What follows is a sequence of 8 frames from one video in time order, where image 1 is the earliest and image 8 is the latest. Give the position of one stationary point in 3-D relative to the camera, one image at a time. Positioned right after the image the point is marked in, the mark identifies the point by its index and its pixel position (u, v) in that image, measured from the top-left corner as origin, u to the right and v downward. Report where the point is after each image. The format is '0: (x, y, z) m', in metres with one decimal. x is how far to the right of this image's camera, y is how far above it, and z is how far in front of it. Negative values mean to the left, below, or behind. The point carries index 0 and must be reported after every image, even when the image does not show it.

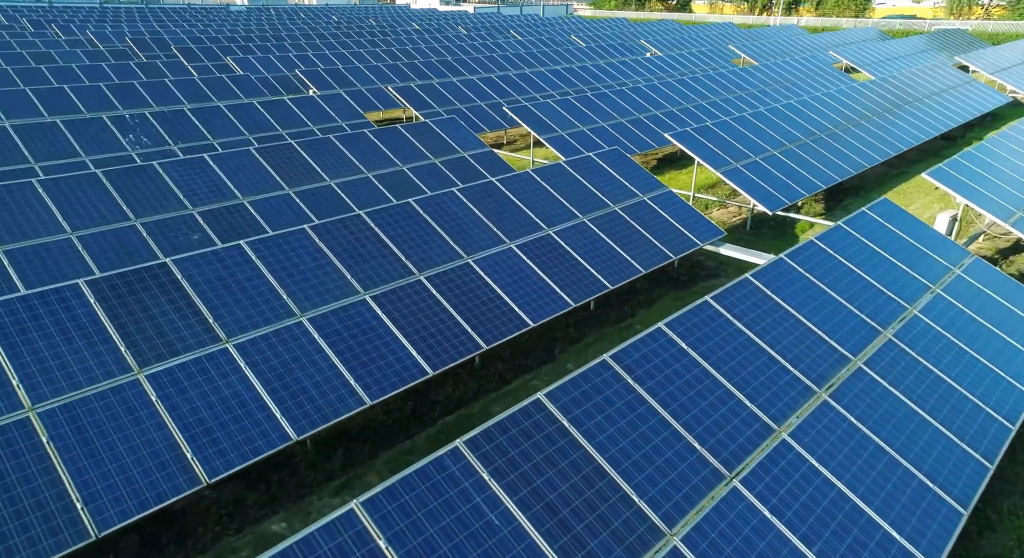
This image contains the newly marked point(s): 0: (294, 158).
0: (-6.1, +3.4, +17.9) m
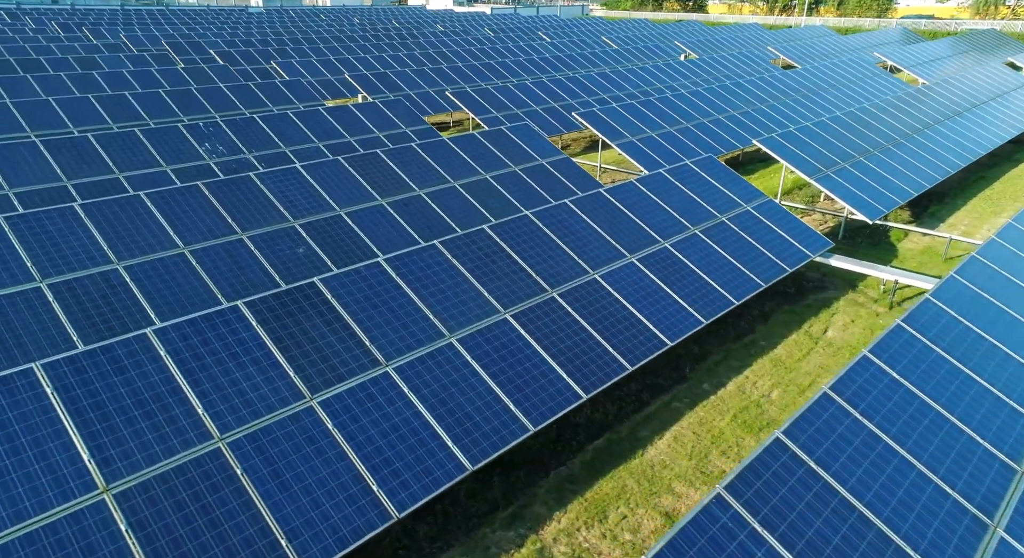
0: (-3.6, +3.1, +17.7) m
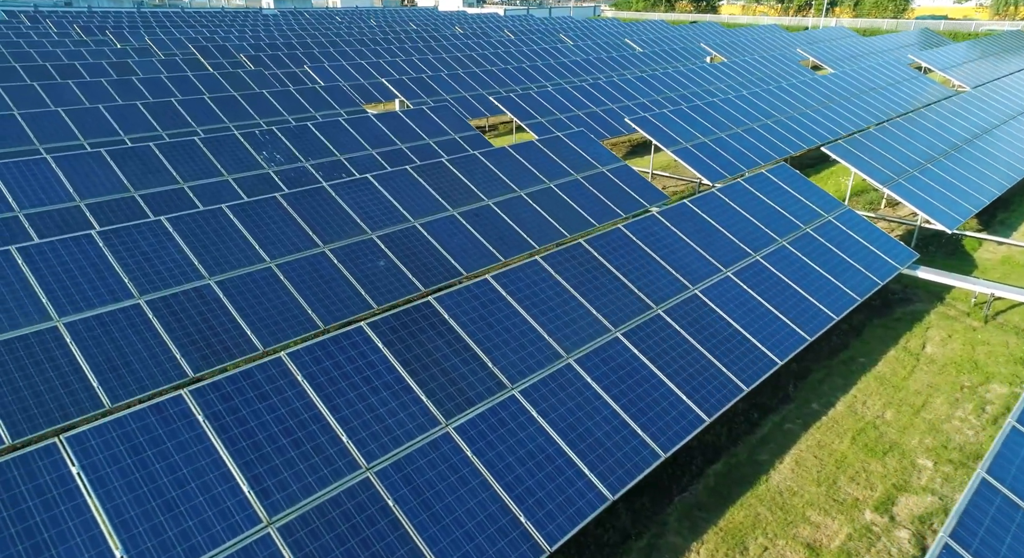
0: (-1.8, +2.9, +17.5) m
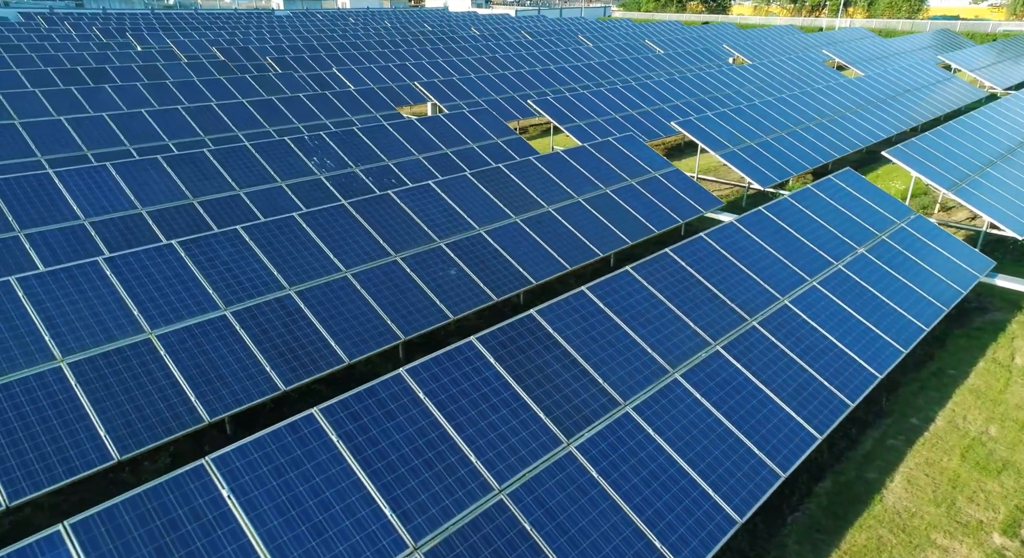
0: (-0.2, +2.7, +17.3) m
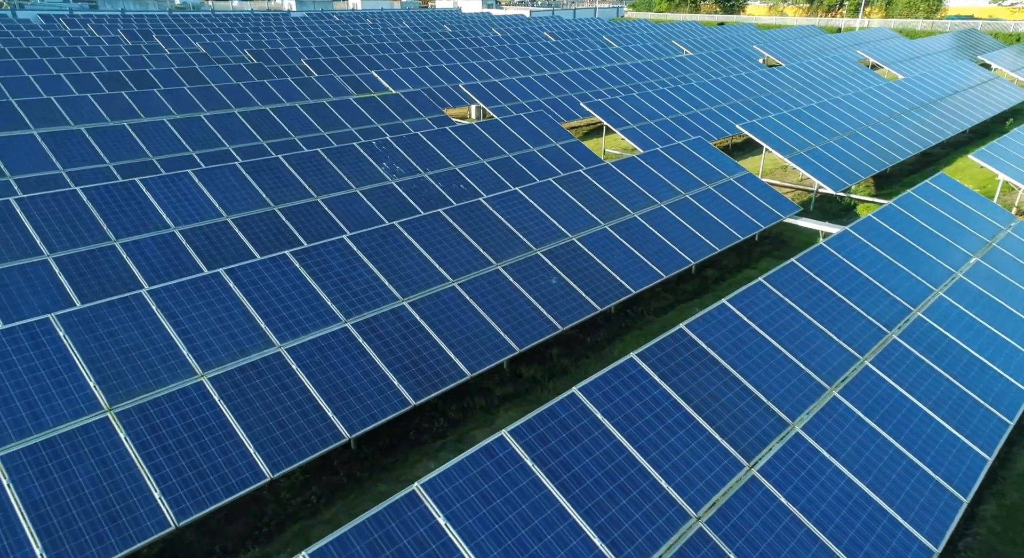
0: (+2.0, +2.5, +17.1) m
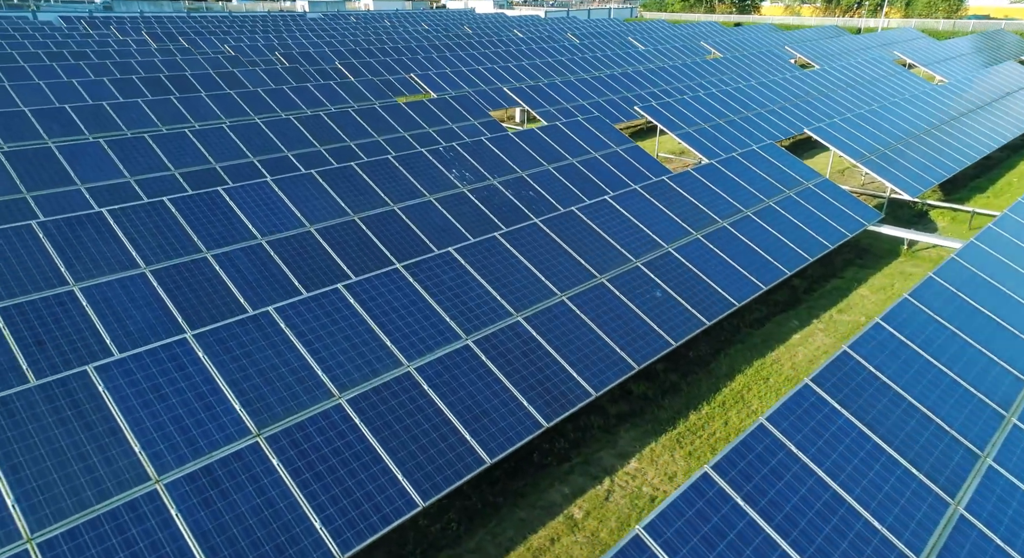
0: (+4.1, +2.2, +16.6) m
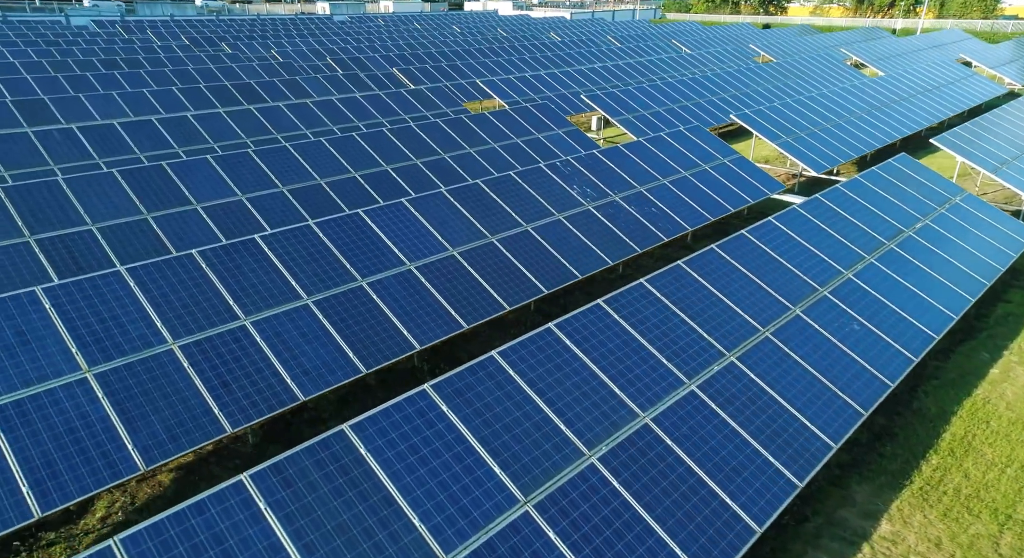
0: (+7.7, +1.6, +15.6) m
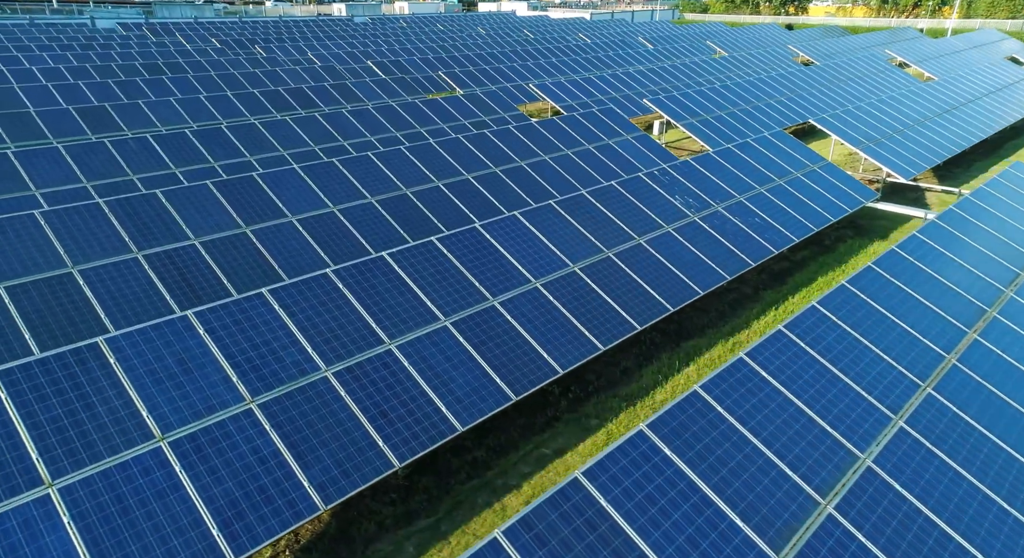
0: (+10.5, +1.2, +14.8) m
